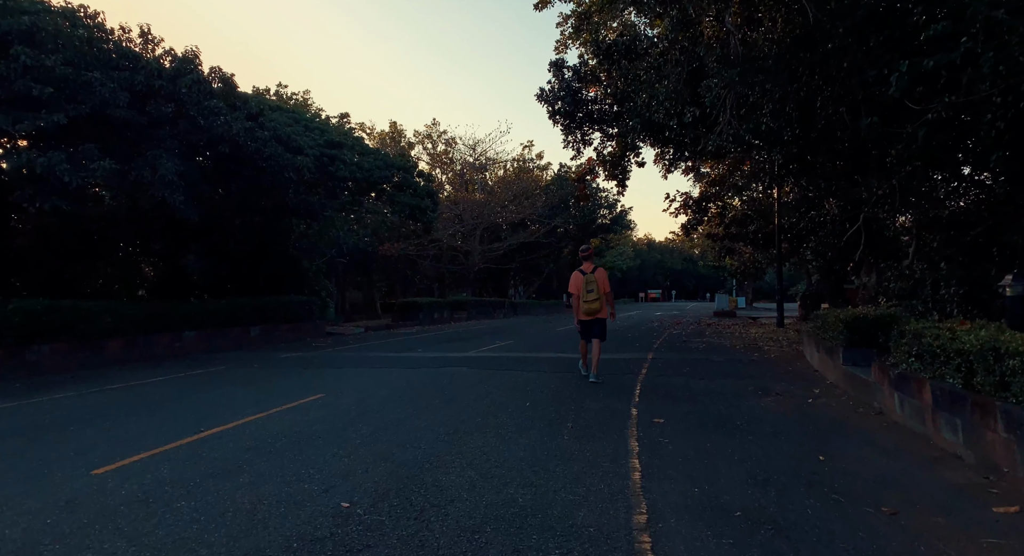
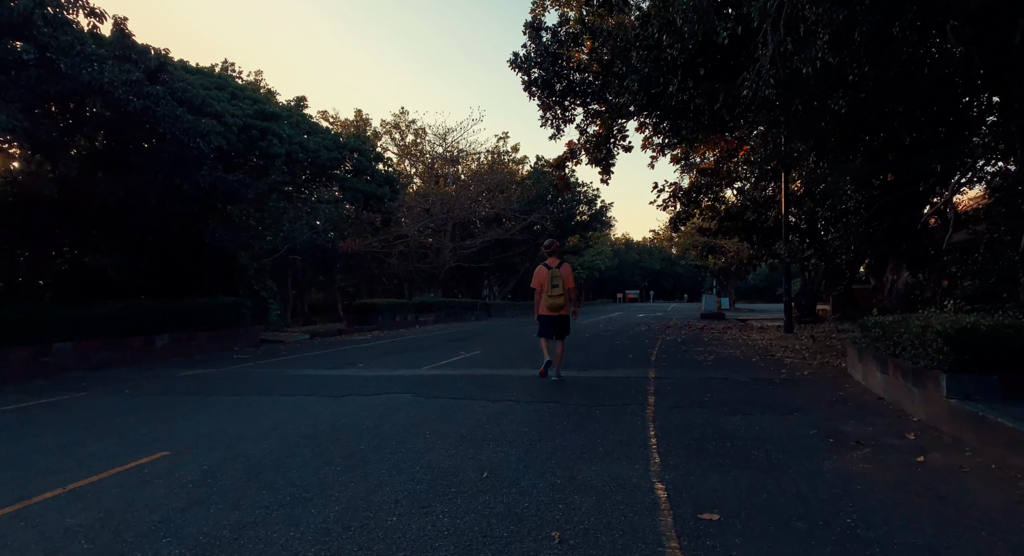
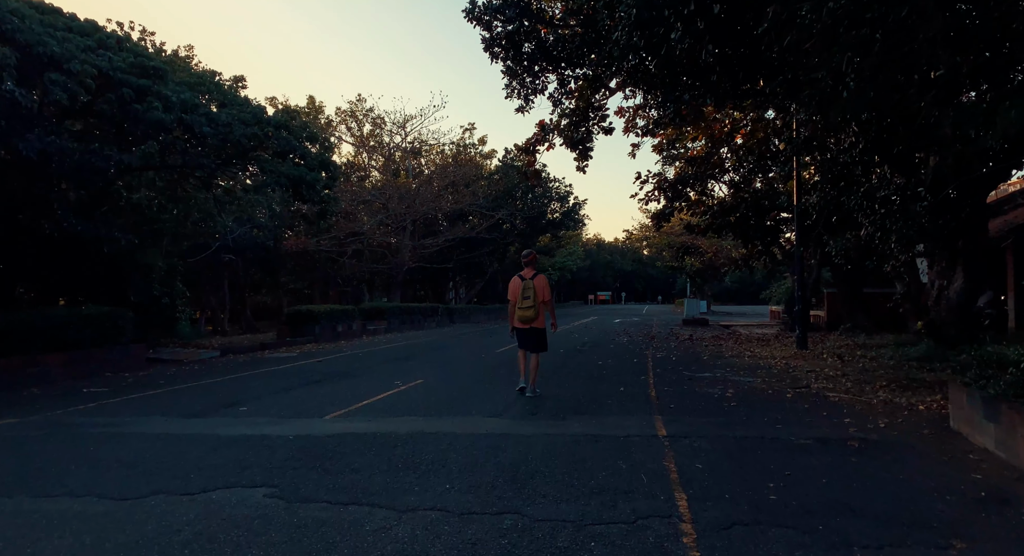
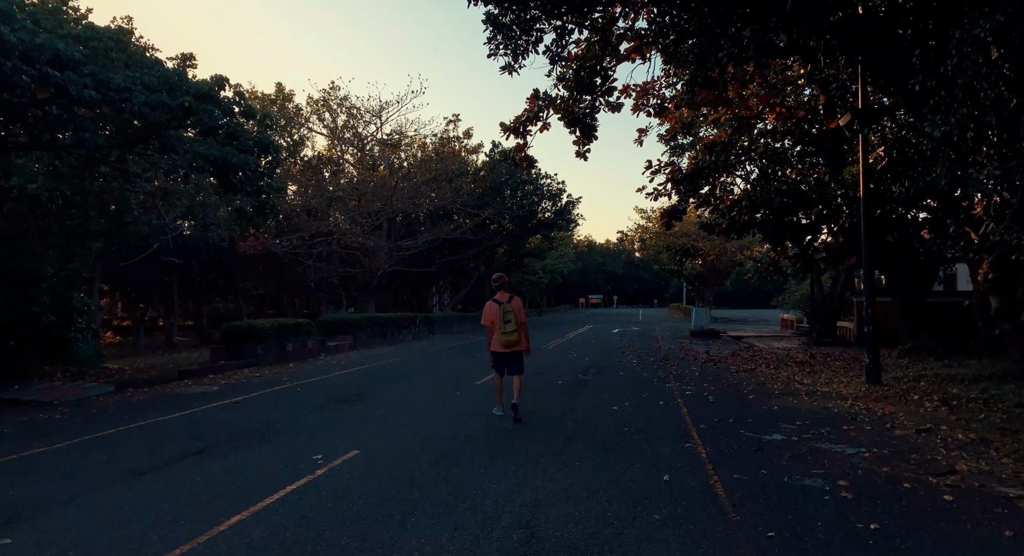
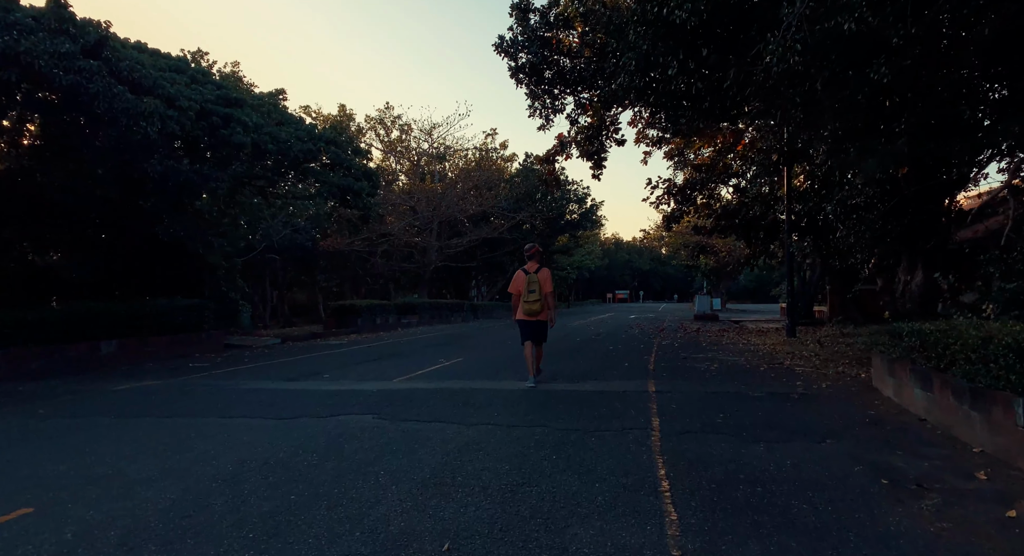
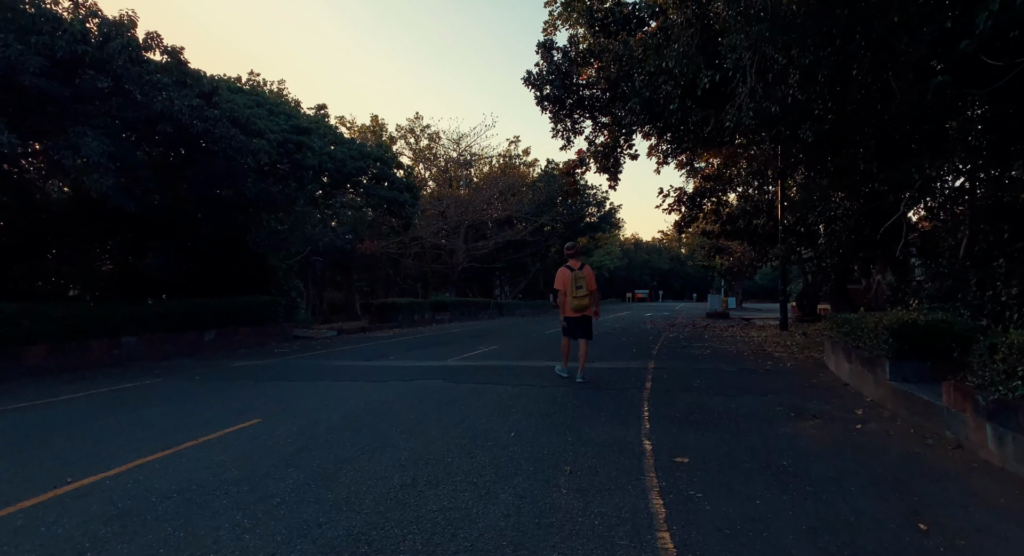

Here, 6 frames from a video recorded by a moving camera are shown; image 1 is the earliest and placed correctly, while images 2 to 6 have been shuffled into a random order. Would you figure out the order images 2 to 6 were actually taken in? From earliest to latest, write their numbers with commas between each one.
6, 2, 5, 3, 4
